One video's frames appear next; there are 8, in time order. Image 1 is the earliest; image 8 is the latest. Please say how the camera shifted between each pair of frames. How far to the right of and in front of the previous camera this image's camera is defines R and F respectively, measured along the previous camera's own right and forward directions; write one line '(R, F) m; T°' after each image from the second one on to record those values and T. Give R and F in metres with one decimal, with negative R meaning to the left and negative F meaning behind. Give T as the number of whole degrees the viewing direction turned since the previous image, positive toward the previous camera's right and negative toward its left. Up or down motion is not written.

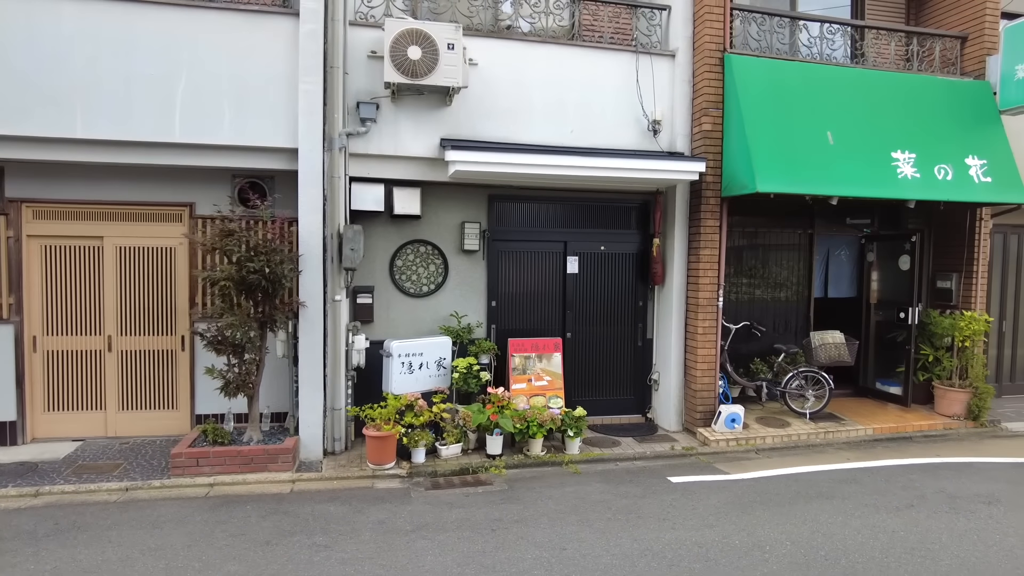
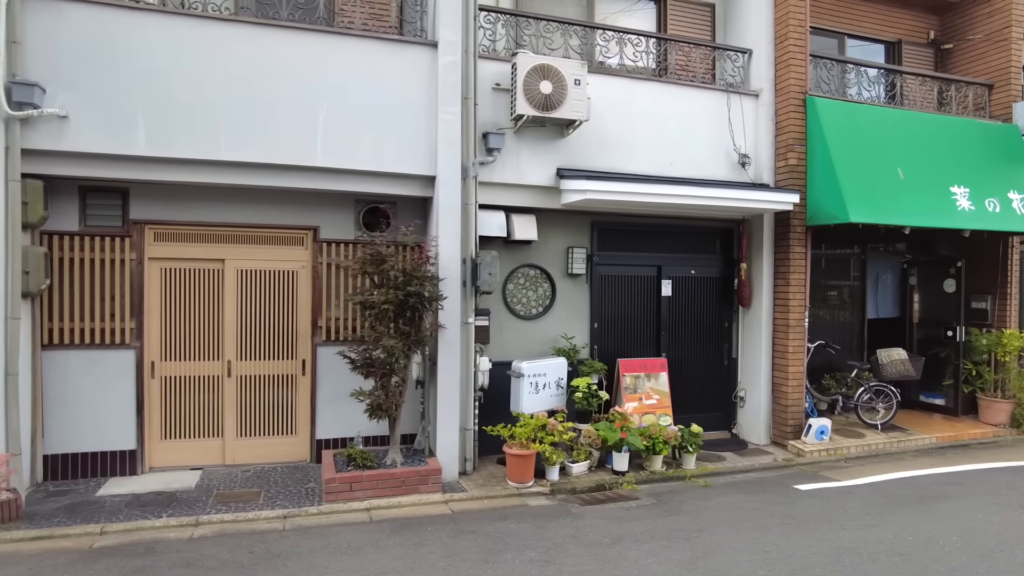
(-2.0, -0.1) m; +6°
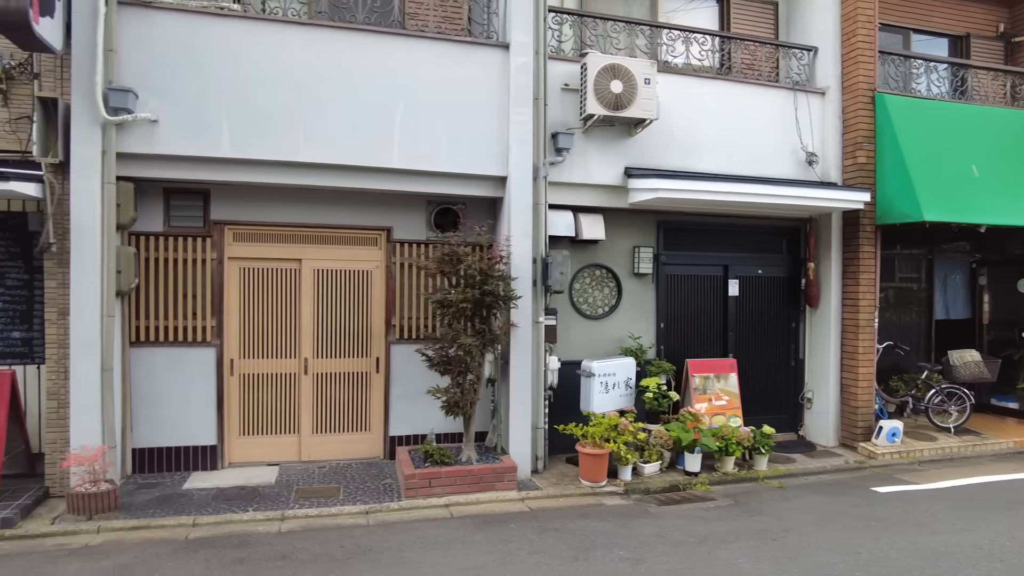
(-0.4, 0.0) m; -2°
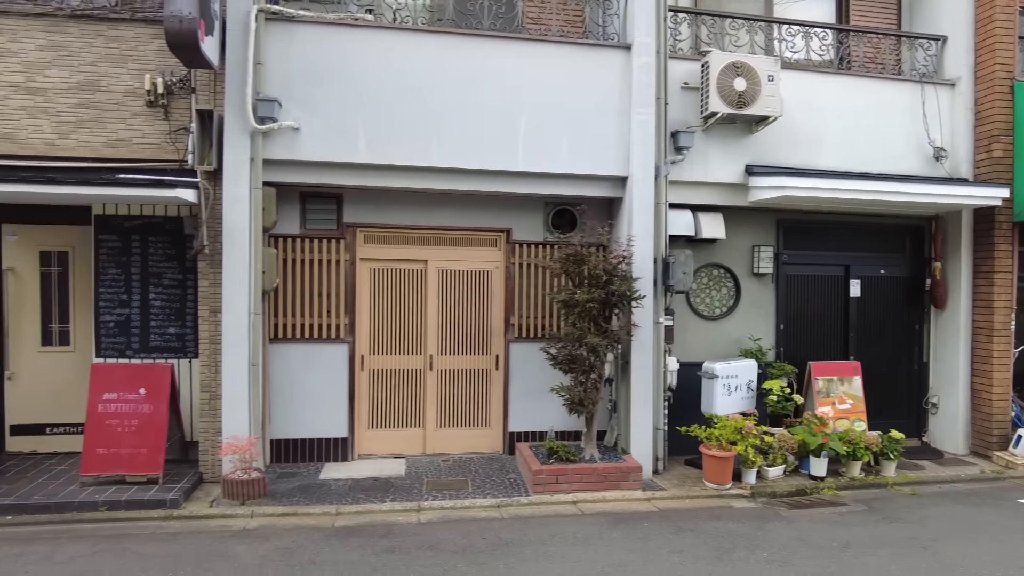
(-0.6, -0.1) m; -5°
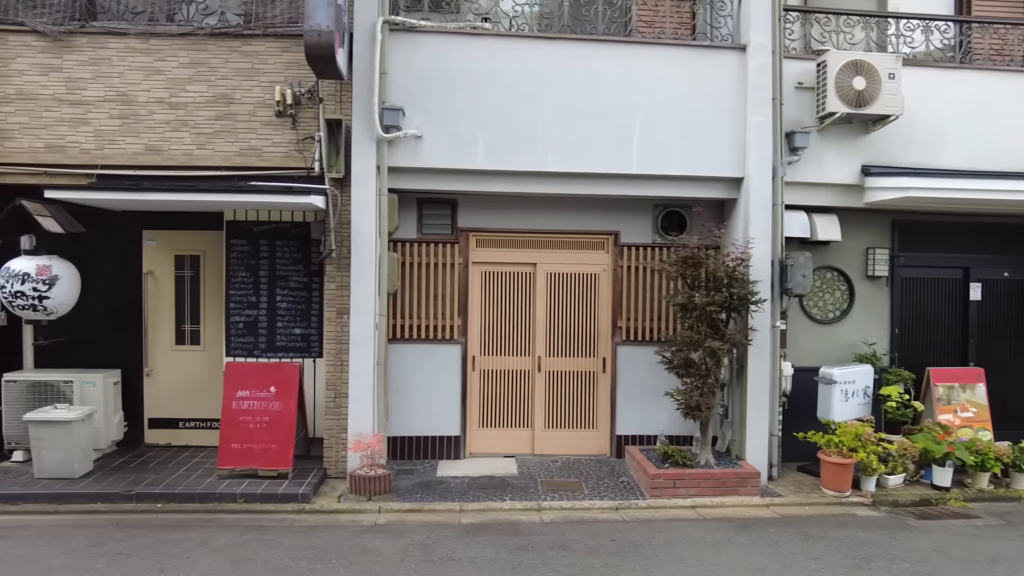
(-0.6, -0.1) m; -4°
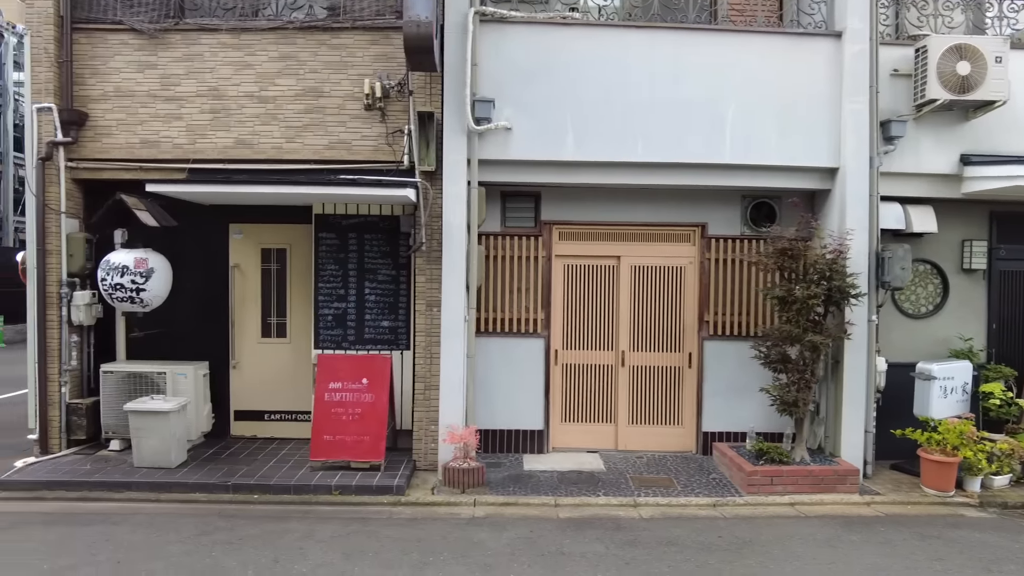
(-0.6, 0.0) m; -2°
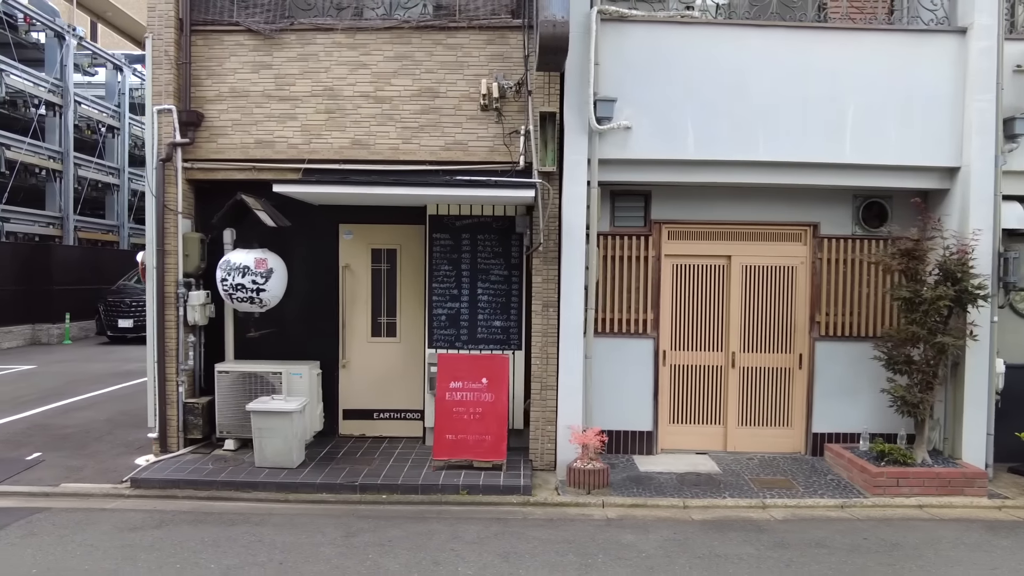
(-1.0, 0.0) m; -1°
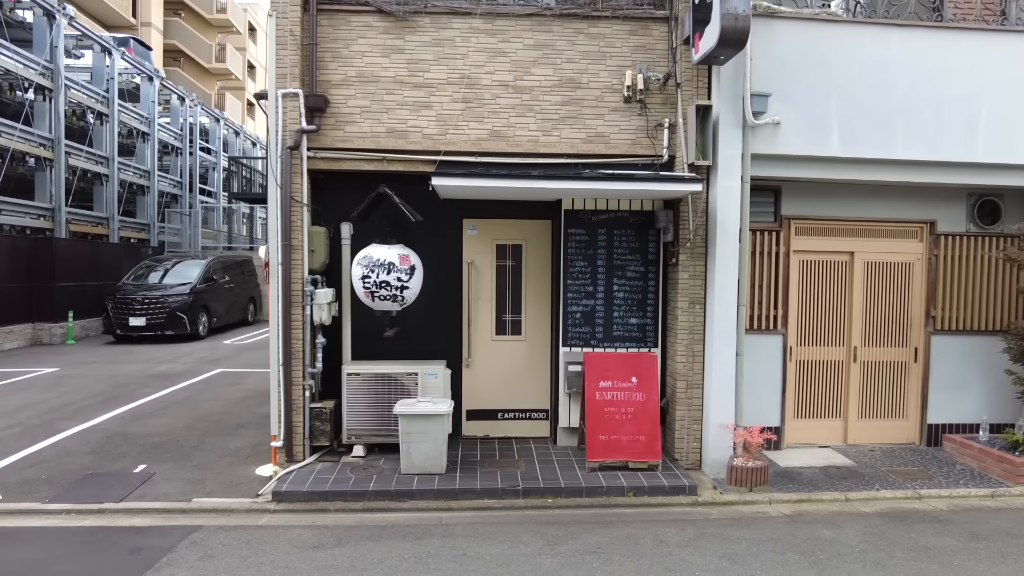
(-1.9, +0.3) m; +5°
